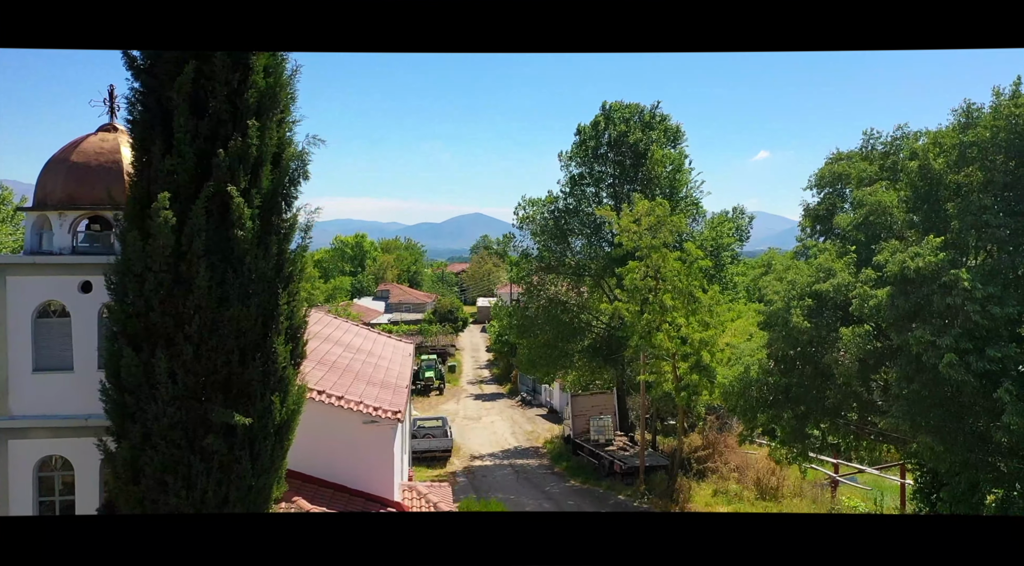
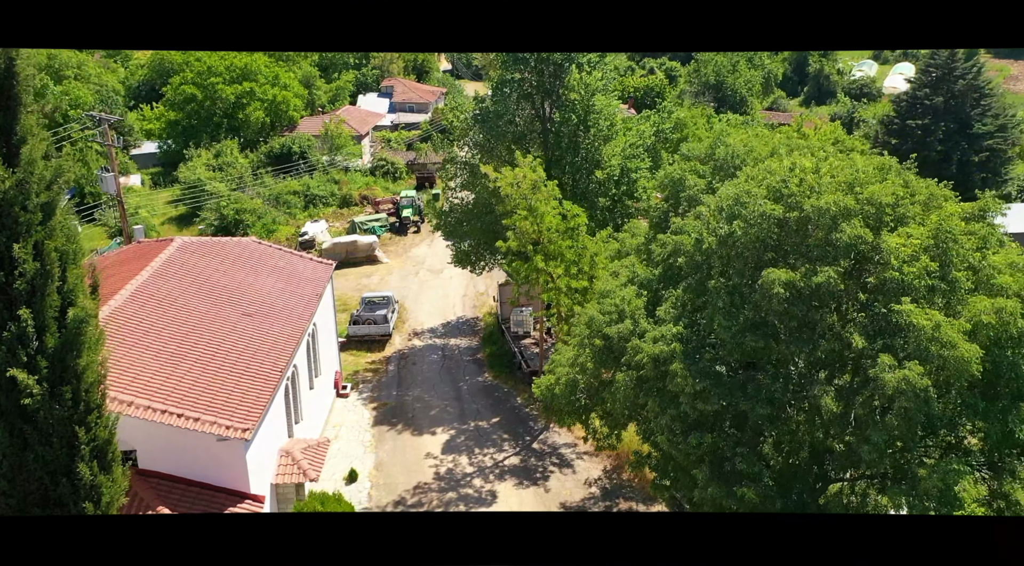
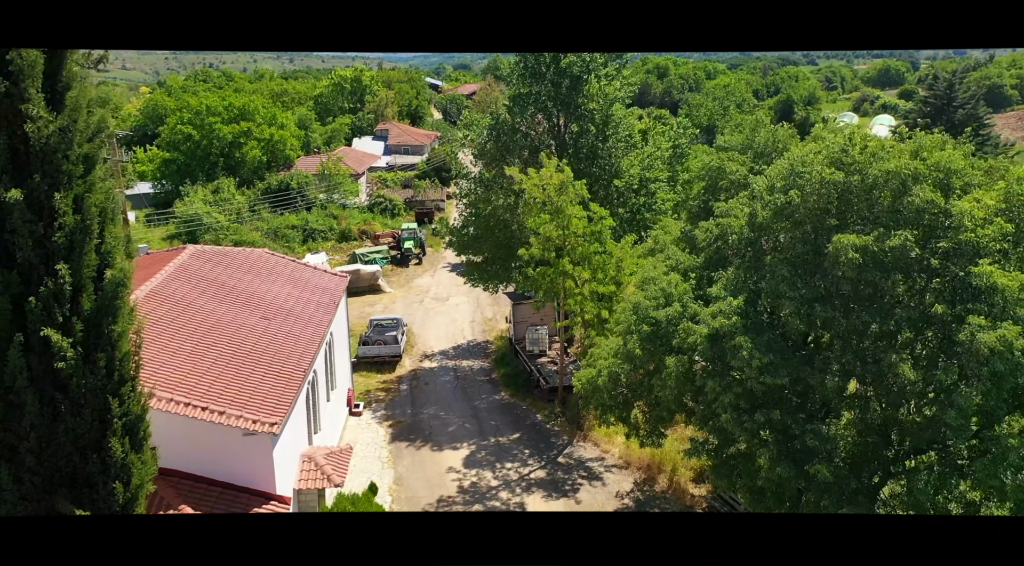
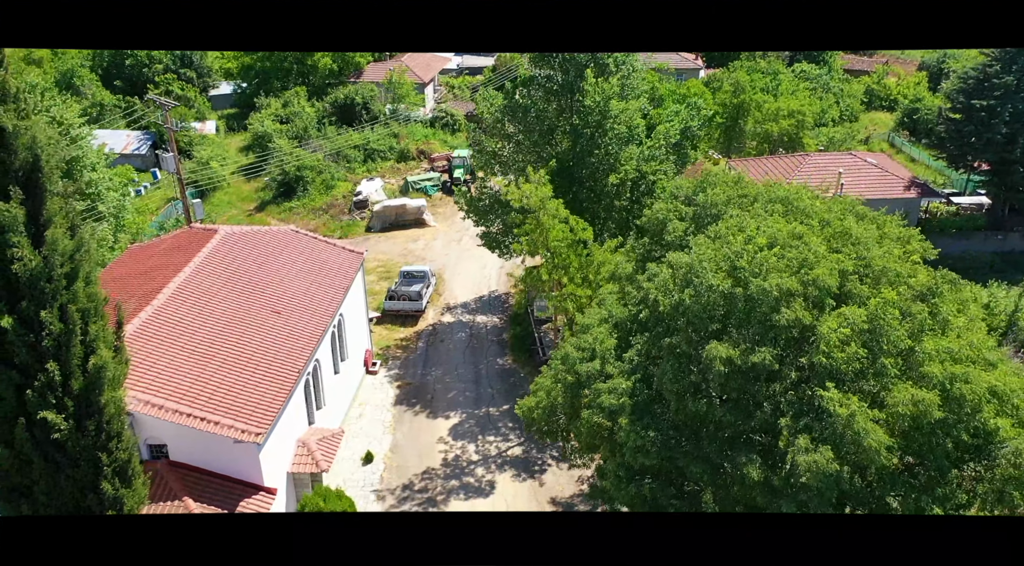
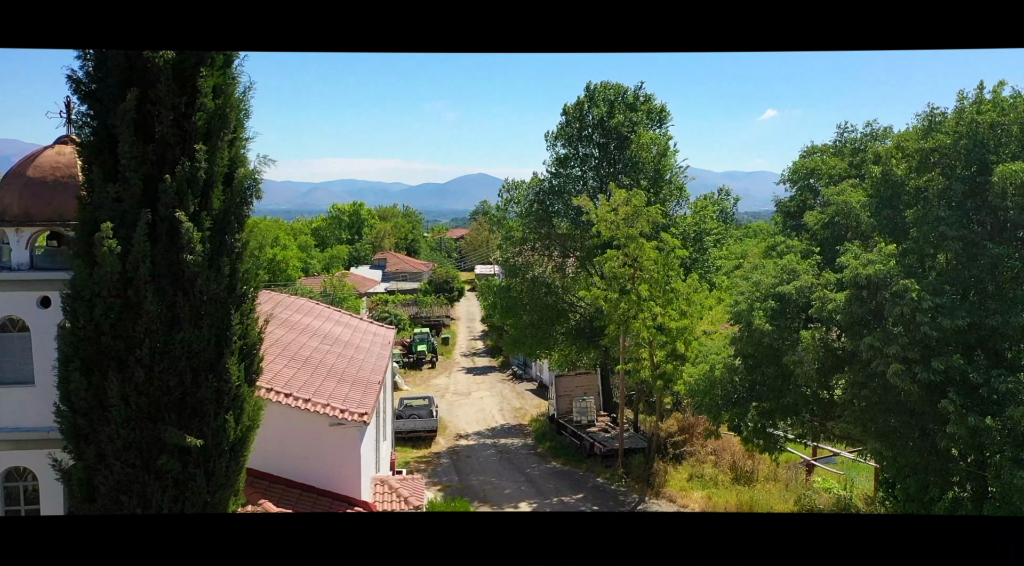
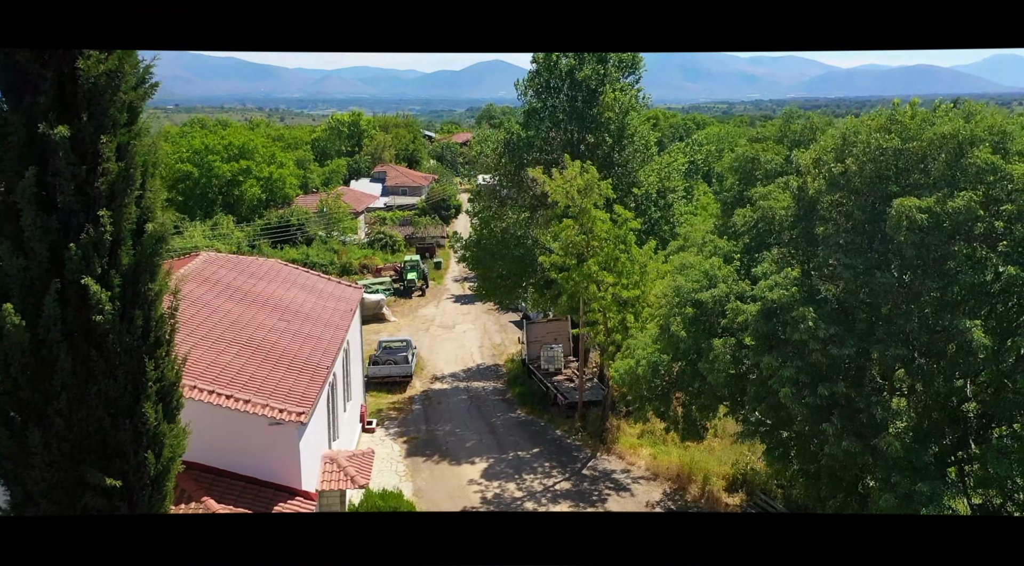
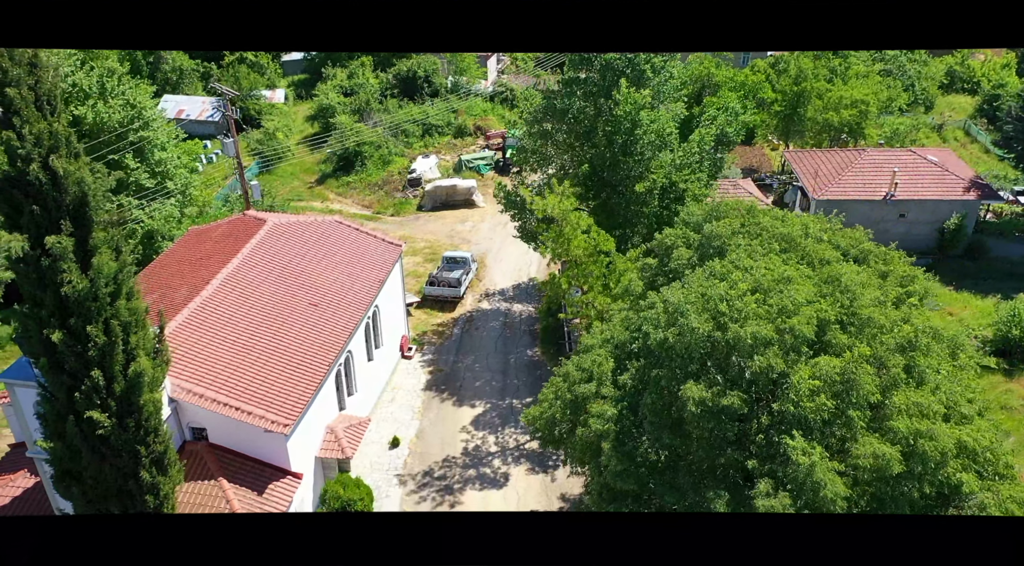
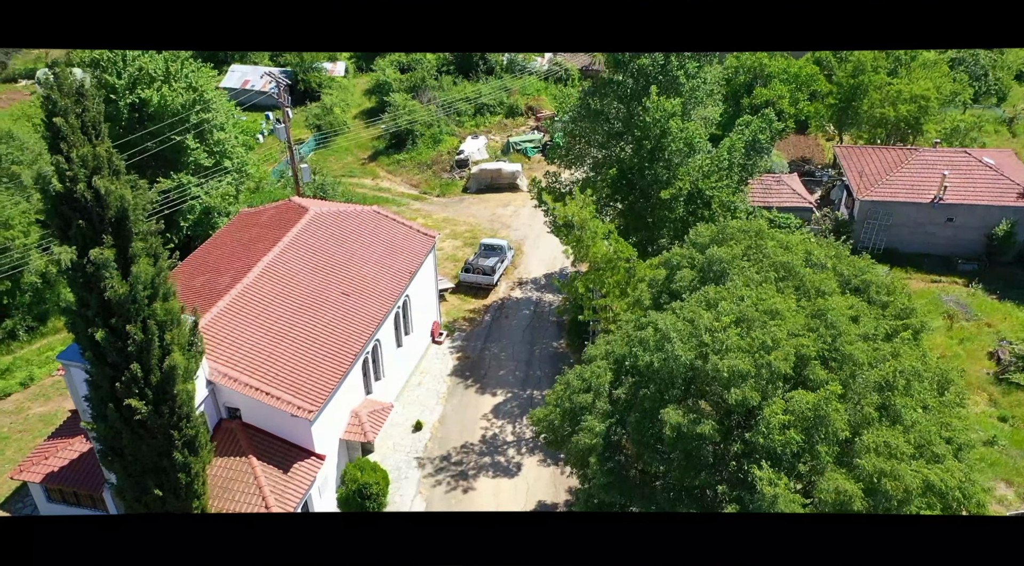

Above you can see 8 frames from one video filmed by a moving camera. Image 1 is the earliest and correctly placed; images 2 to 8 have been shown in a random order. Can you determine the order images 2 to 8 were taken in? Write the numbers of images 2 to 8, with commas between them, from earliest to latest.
5, 6, 3, 2, 4, 7, 8
